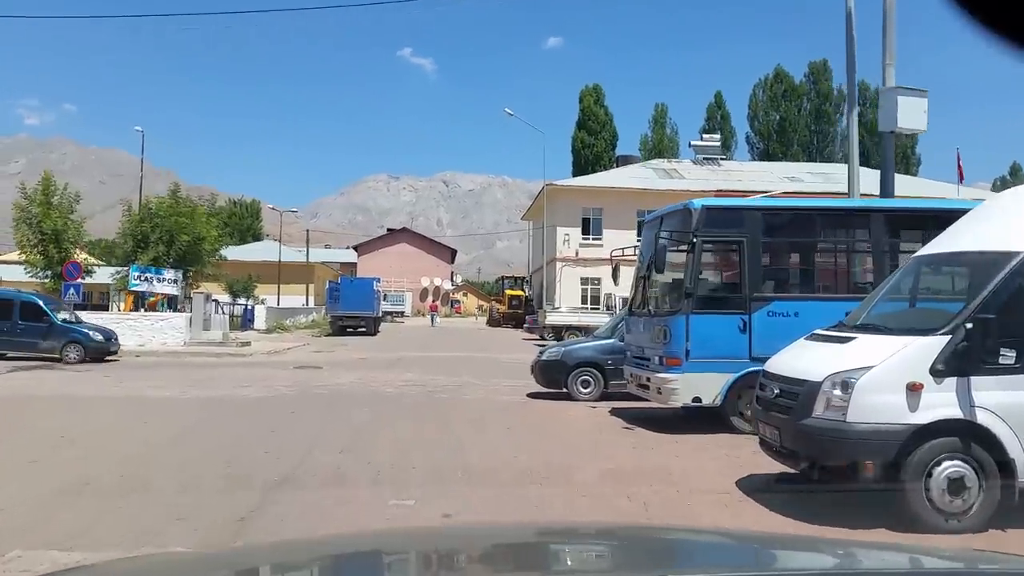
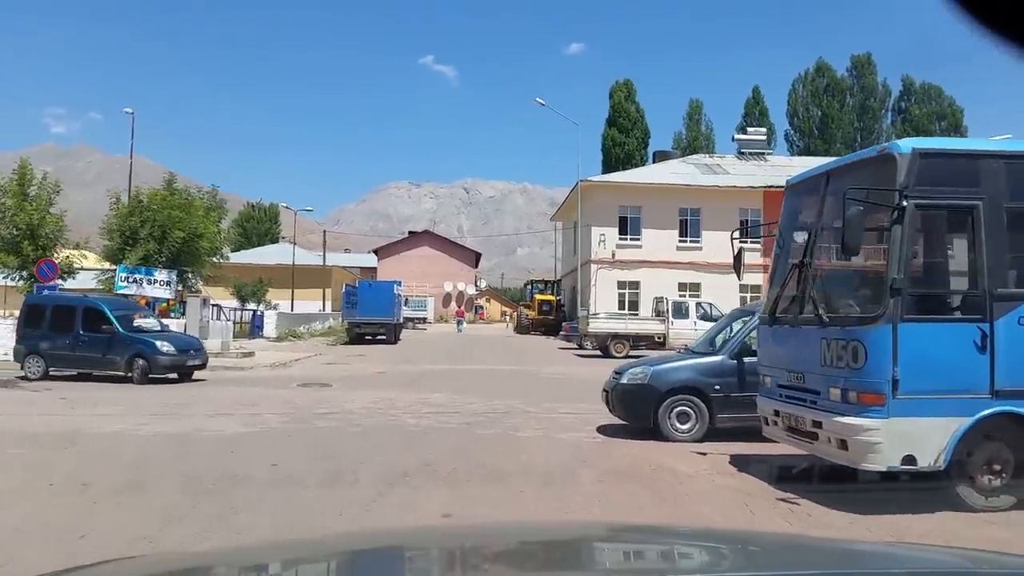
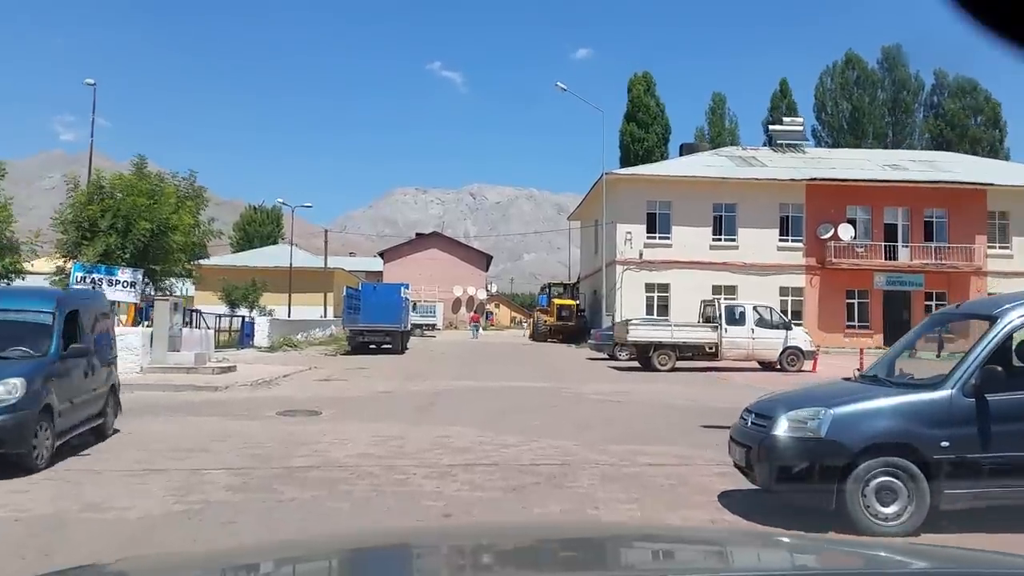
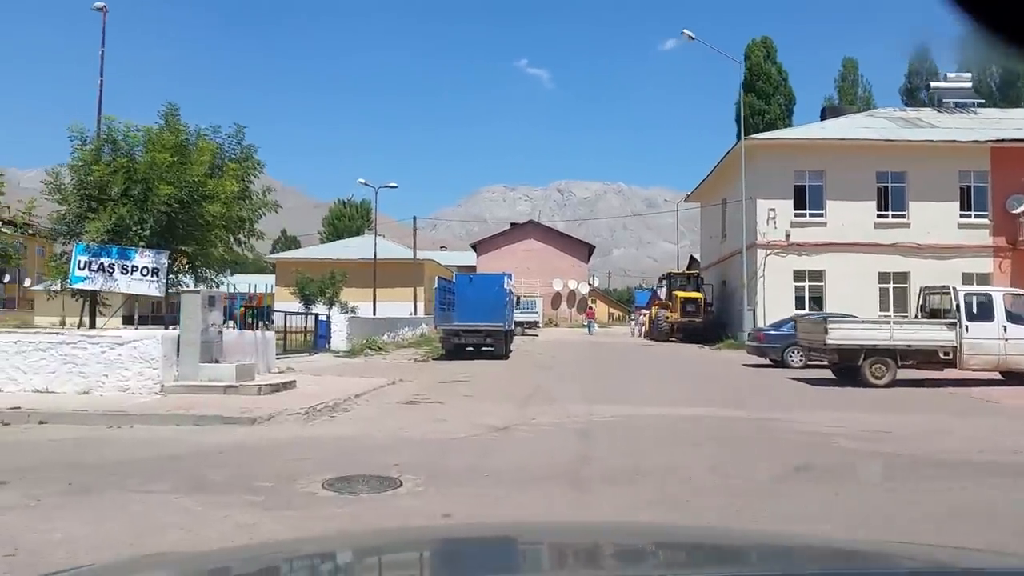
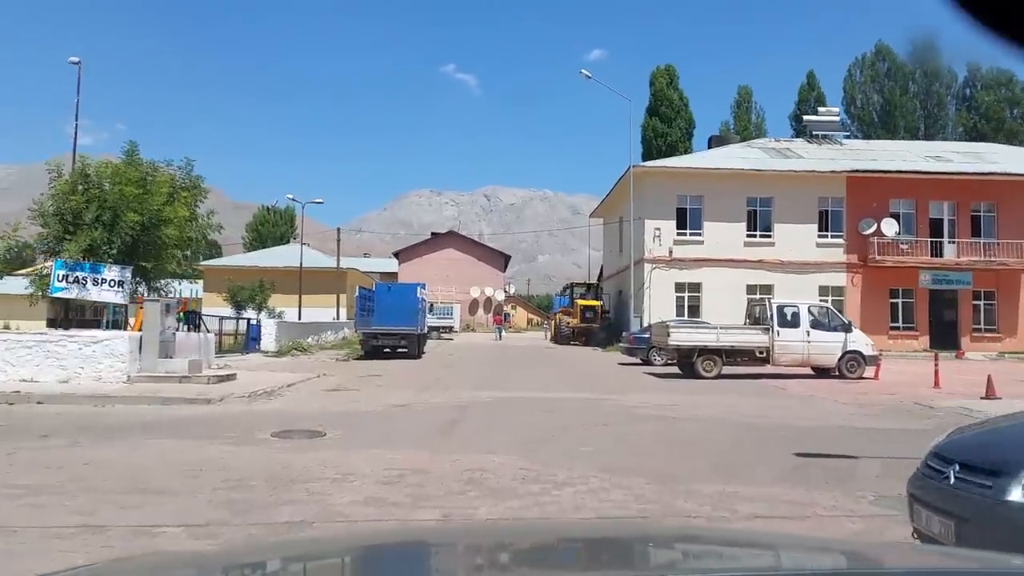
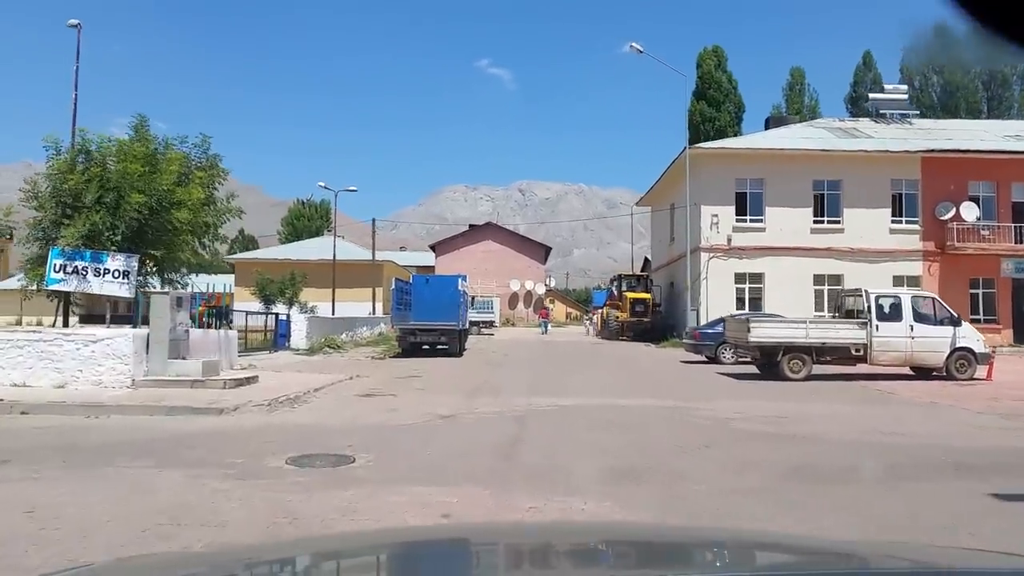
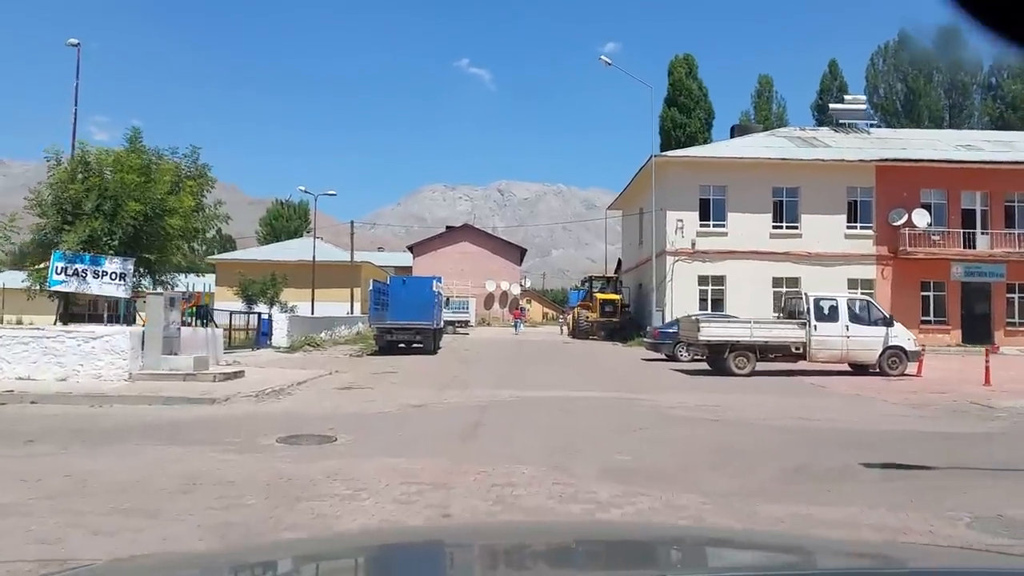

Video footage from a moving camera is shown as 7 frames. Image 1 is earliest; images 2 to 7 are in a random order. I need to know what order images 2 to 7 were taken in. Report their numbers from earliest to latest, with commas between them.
2, 3, 5, 7, 6, 4
